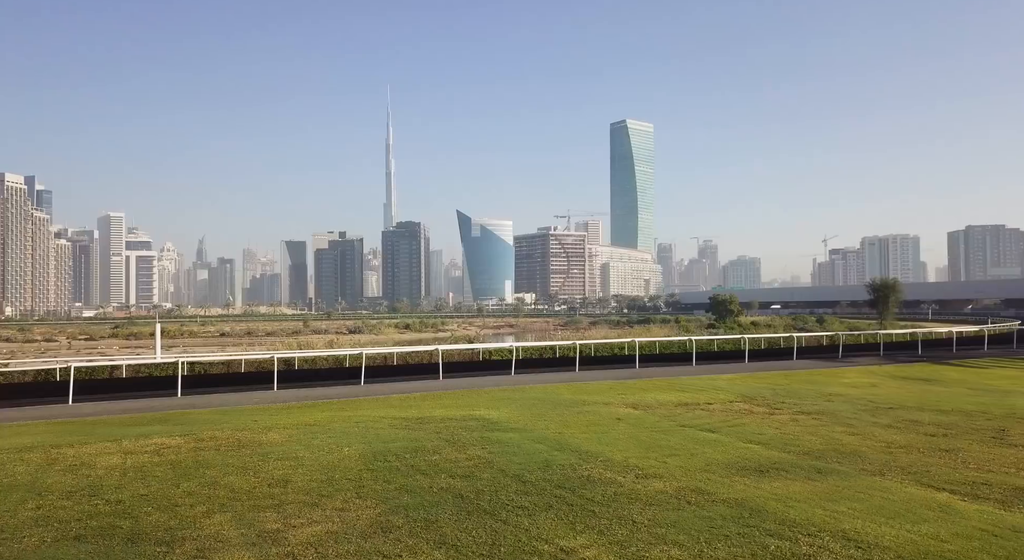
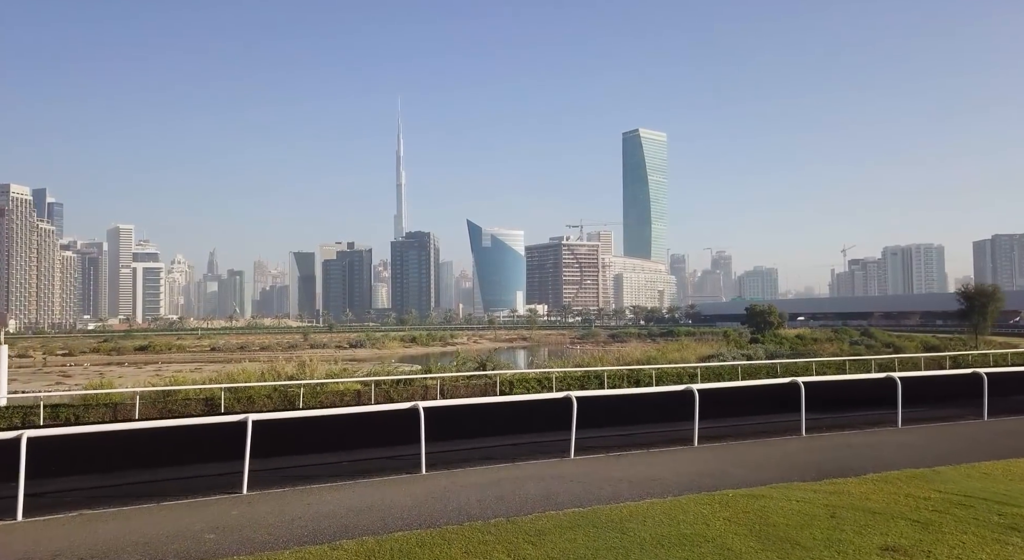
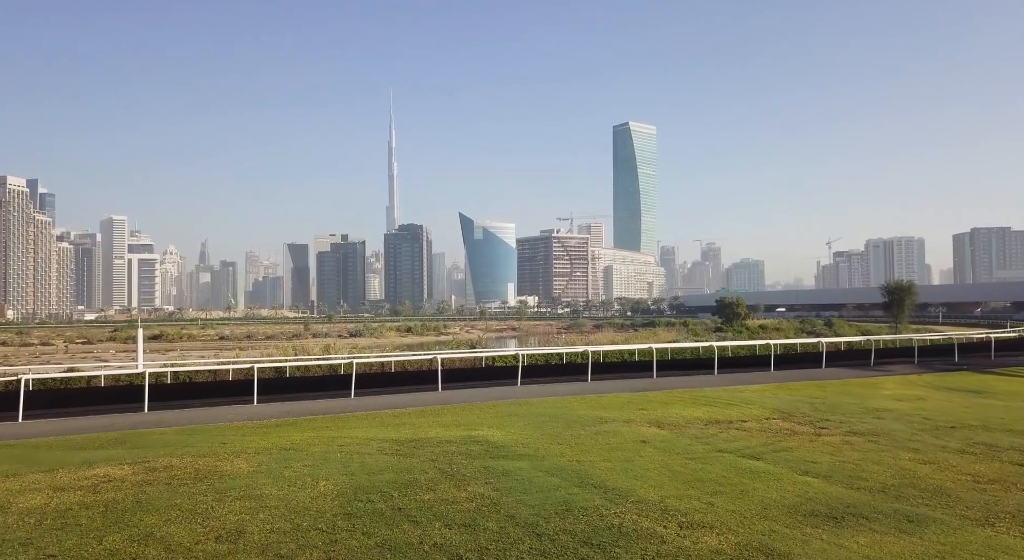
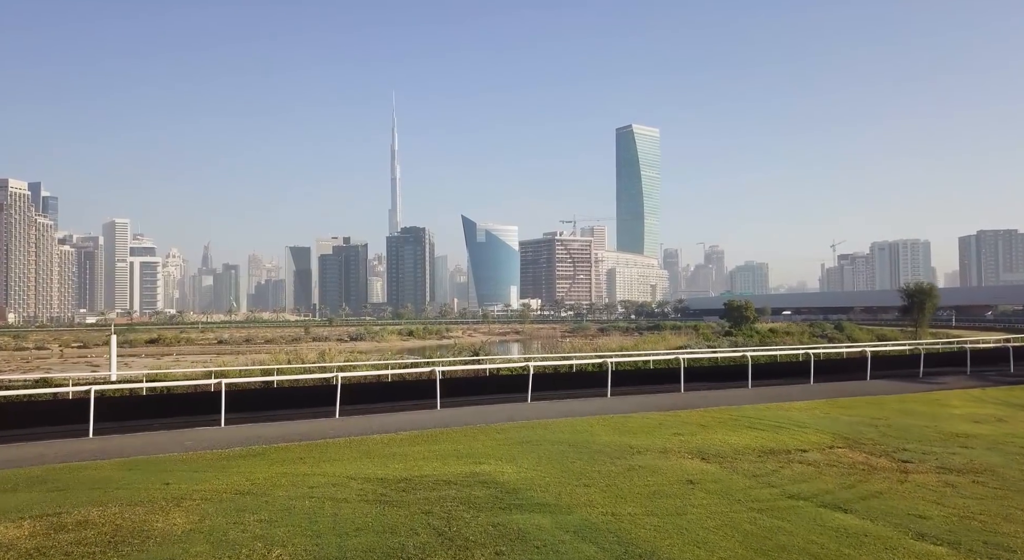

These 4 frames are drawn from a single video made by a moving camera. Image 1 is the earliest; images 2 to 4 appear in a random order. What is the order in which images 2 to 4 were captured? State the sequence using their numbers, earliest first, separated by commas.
3, 4, 2
